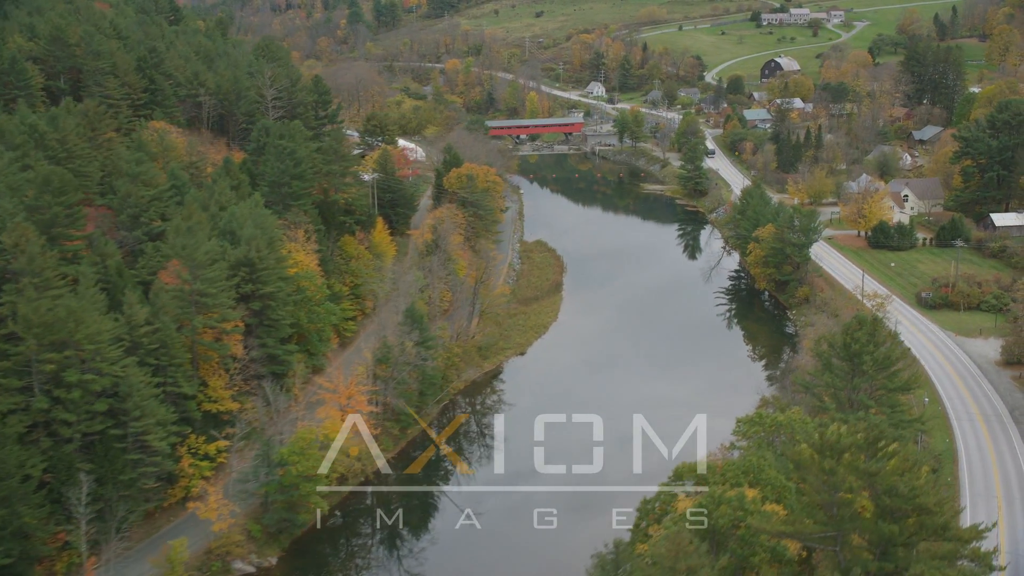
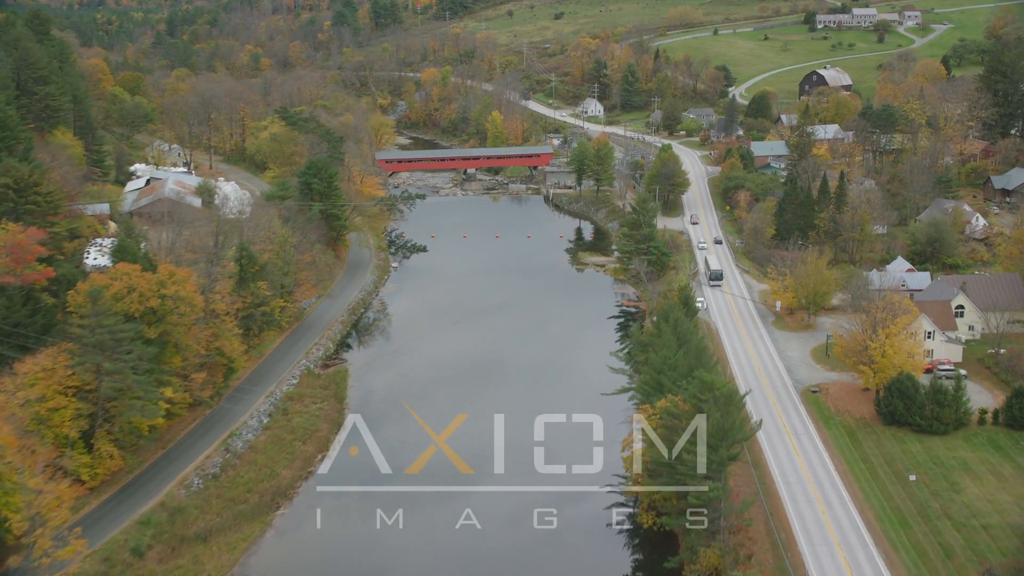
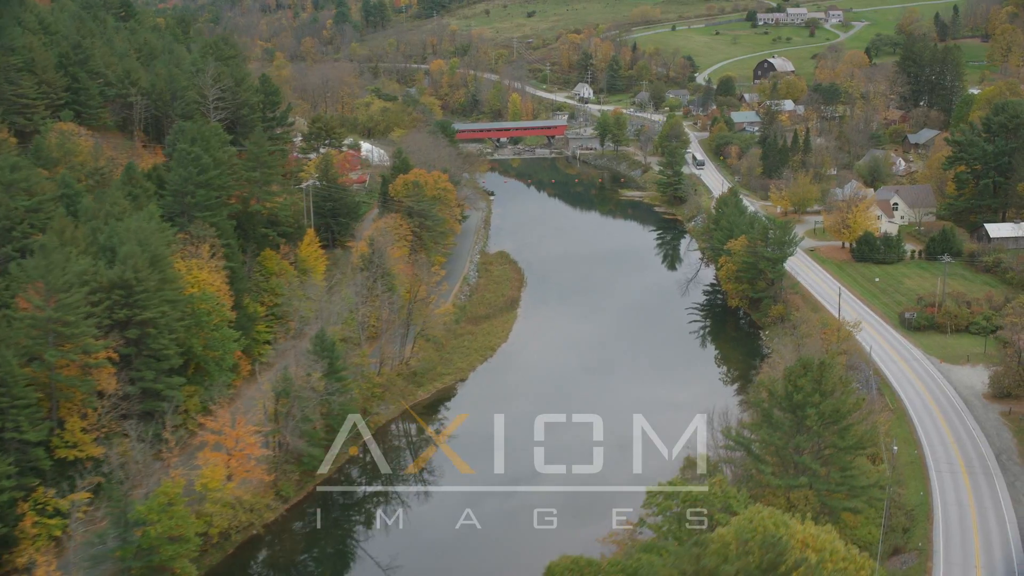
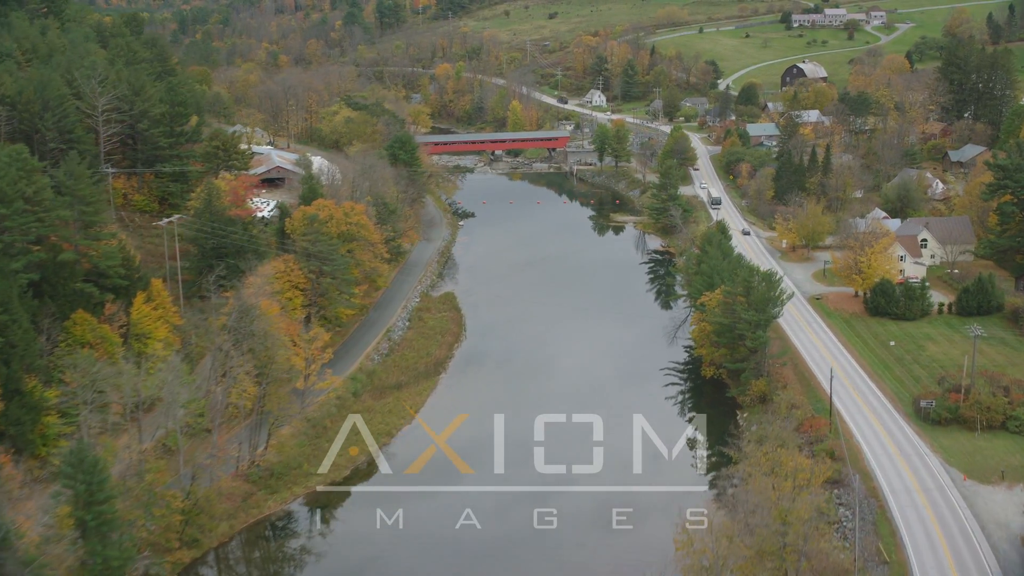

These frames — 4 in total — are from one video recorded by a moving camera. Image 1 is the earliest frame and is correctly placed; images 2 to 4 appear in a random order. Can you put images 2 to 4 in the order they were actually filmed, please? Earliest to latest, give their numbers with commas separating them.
3, 4, 2
